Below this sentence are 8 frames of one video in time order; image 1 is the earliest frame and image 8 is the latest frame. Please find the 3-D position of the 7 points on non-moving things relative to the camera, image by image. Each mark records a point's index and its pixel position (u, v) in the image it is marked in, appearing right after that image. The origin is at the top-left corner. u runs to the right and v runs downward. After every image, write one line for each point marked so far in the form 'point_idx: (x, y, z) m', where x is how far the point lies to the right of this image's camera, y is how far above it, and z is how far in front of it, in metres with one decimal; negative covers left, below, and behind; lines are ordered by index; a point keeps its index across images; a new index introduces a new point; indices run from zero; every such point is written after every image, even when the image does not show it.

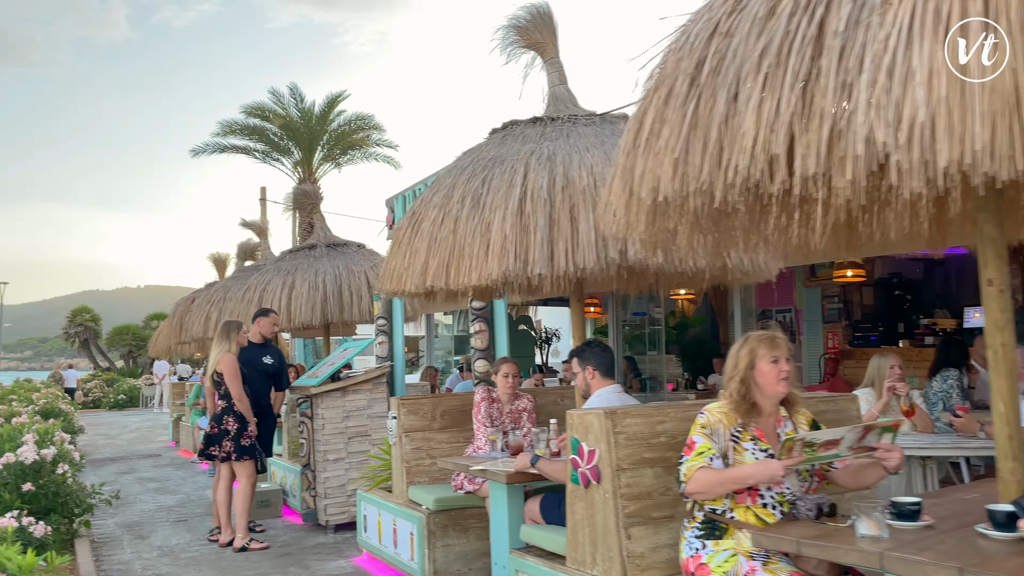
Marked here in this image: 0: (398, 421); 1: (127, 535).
0: (-0.7, -0.9, +5.2) m
1: (-3.2, -2.0, +6.6) m
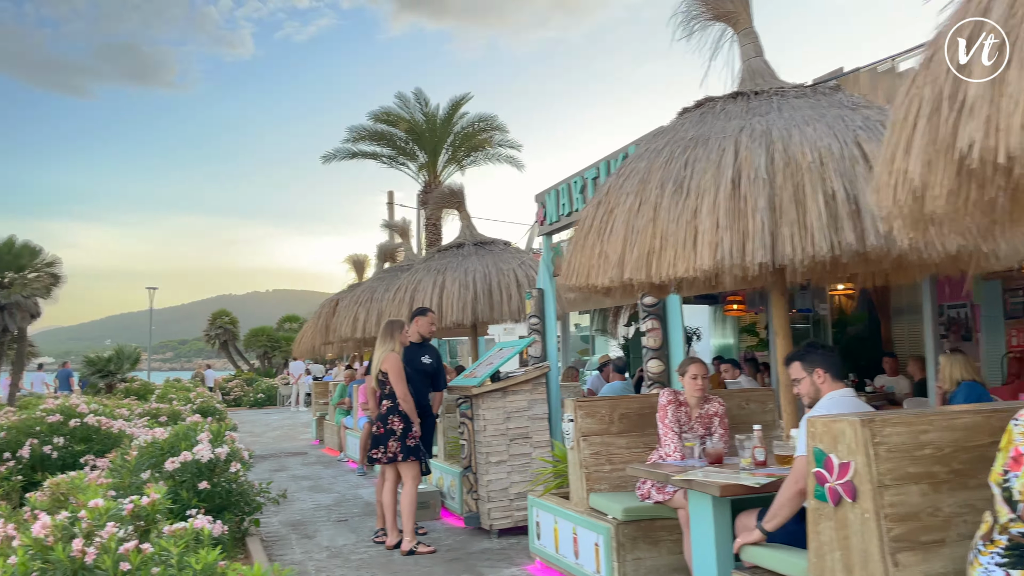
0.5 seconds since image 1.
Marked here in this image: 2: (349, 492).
0: (+0.4, -0.8, +4.9) m
1: (-1.8, -2.0, +6.7) m
2: (-1.8, -2.2, +8.9) m
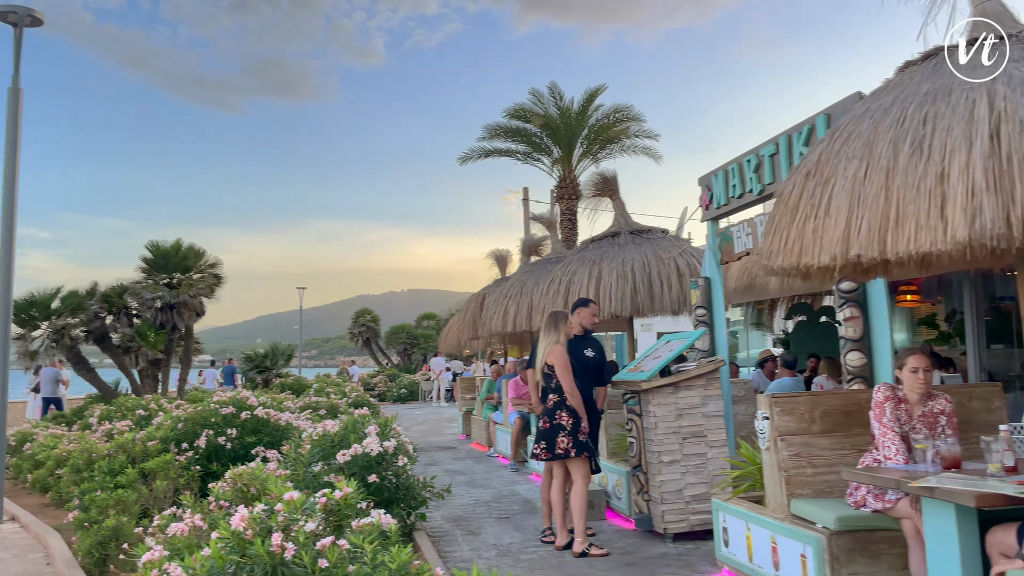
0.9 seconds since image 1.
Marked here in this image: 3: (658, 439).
0: (+1.4, -0.7, +4.5) m
1: (-0.4, -2.0, +6.6) m
2: (-0.1, -2.1, +8.7) m
3: (+1.1, -1.1, +6.0) m
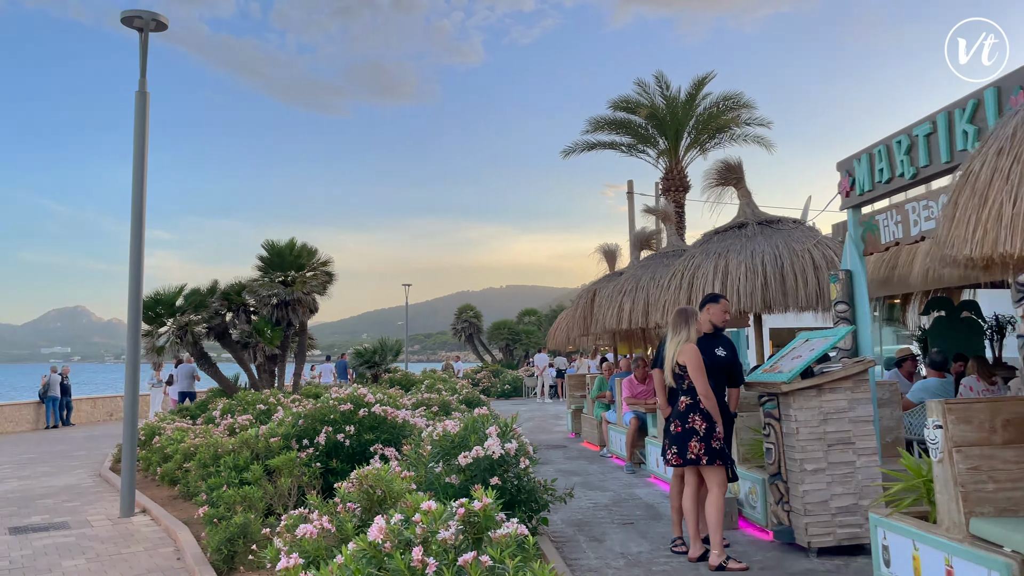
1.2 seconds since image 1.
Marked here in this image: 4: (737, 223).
0: (+2.1, -0.7, +4.0) m
1: (+0.5, -1.9, +6.3) m
2: (+1.2, -2.1, +8.4) m
3: (+2.0, -1.1, +5.5) m
4: (+2.2, +0.6, +7.9) m
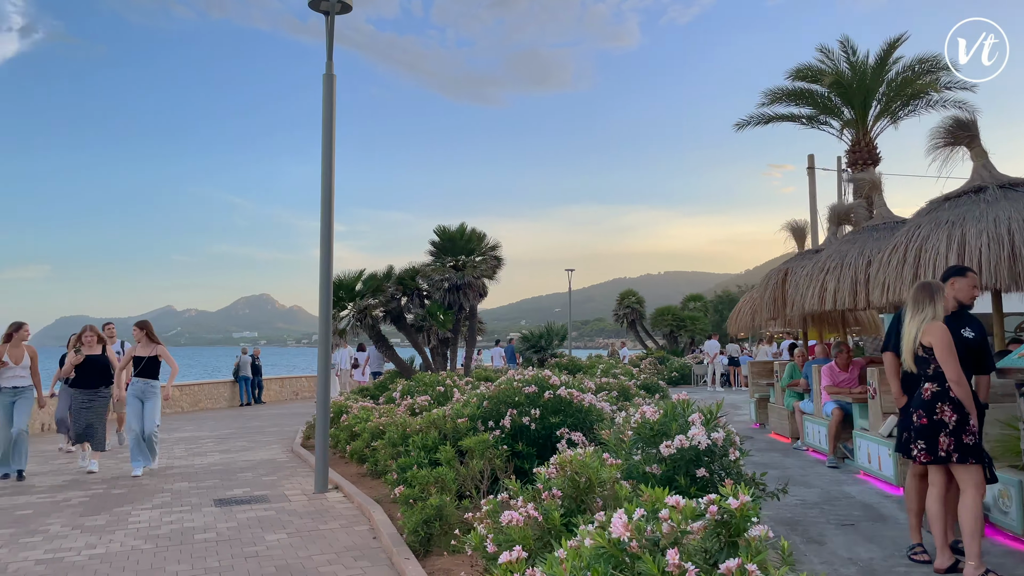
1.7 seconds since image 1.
0: (+3.1, -0.5, +3.1) m
1: (+2.0, -1.7, +5.7) m
2: (+3.0, -1.9, +7.6) m
3: (+3.3, -0.9, +4.6) m
4: (+3.9, +0.9, +6.9) m
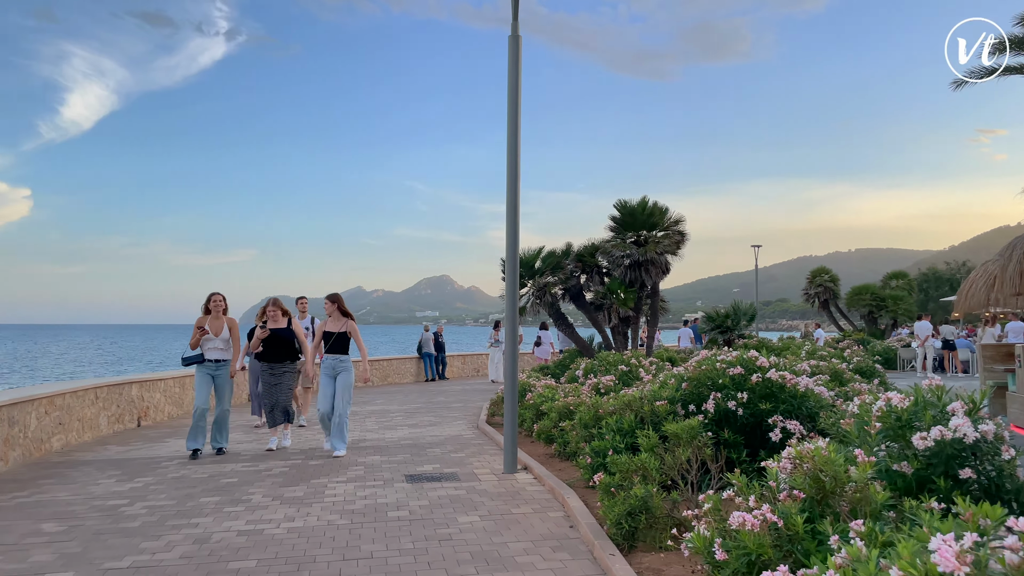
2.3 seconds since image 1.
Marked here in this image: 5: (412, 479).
0: (+3.8, -0.4, +1.8) m
1: (+3.3, -1.5, +4.6) m
2: (+4.7, -1.6, +6.3) m
3: (+4.3, -0.7, +3.3) m
4: (+5.4, +1.1, +5.4) m
5: (-0.9, -1.7, +7.1) m
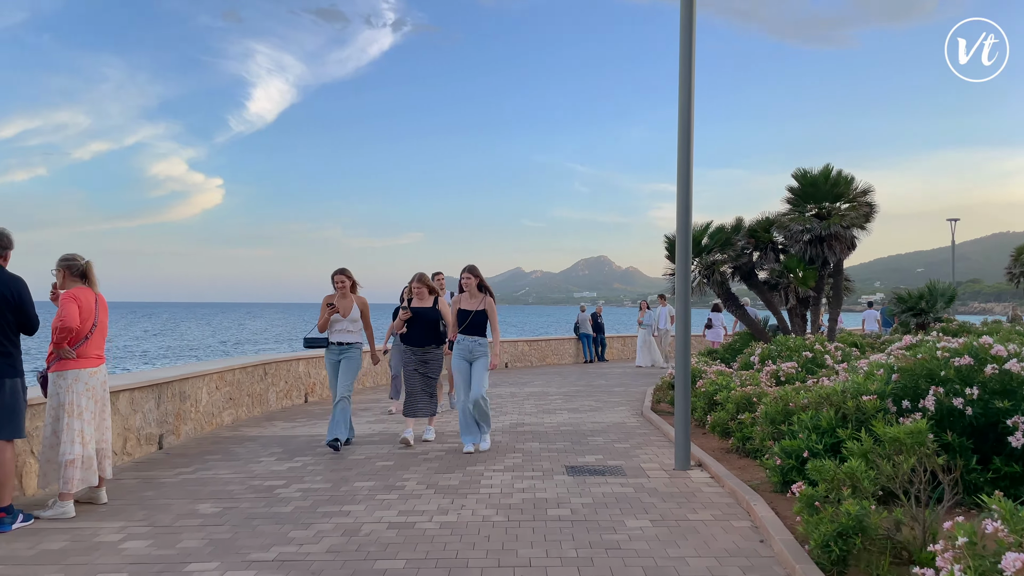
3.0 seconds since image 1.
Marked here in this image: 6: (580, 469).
0: (+4.1, -0.3, +0.4) m
1: (+4.1, -1.4, +3.3) m
2: (+5.8, -1.4, +4.7) m
3: (+4.8, -0.6, +1.8) m
4: (+6.3, +1.2, +3.6) m
5: (+0.5, -1.5, +6.5) m
6: (+0.5, -1.5, +6.6) m
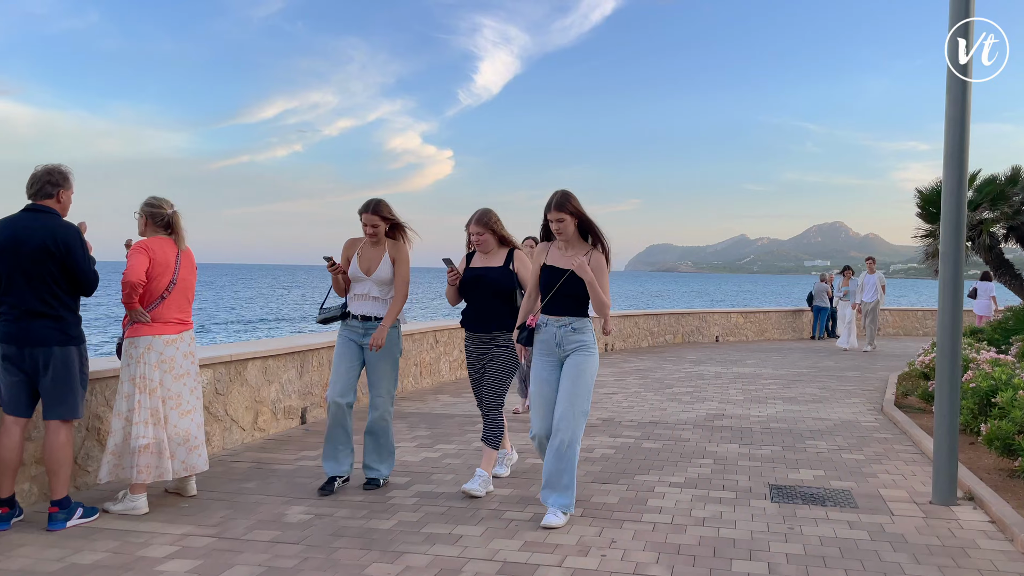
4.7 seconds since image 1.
0: (+3.4, -0.4, -2.1) m
1: (+4.2, -1.3, +0.7) m
2: (+6.2, -1.3, +1.6) m
3: (+4.5, -0.6, -0.9) m
4: (+6.4, +1.3, +0.3) m
5: (+1.6, -1.2, +4.8) m
6: (+1.7, -1.2, +4.9) m
